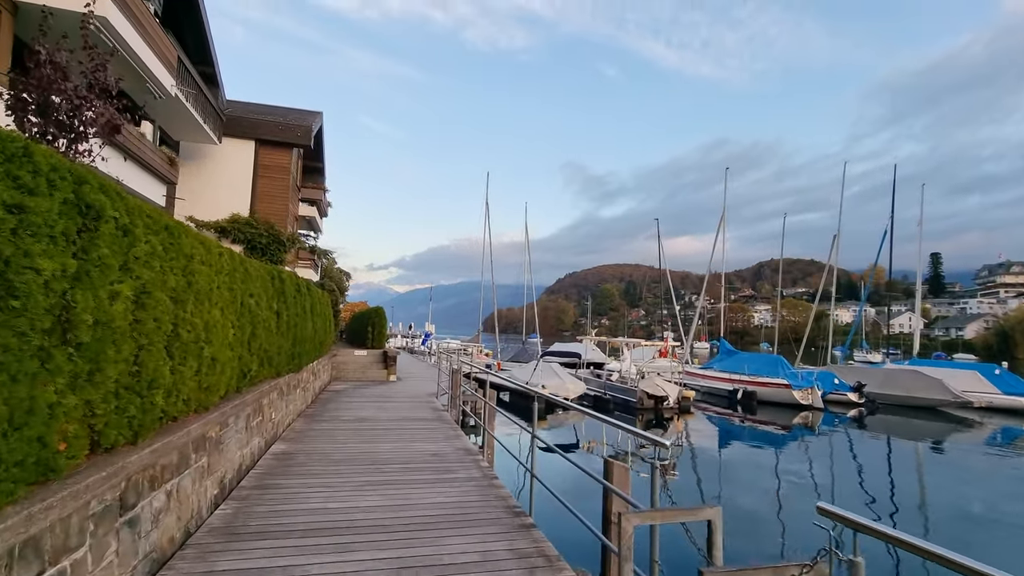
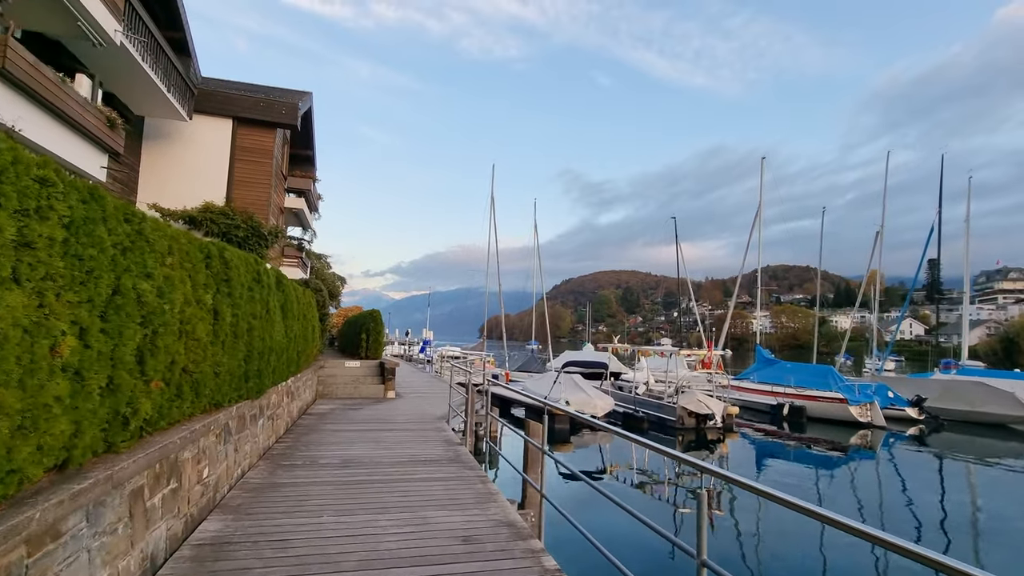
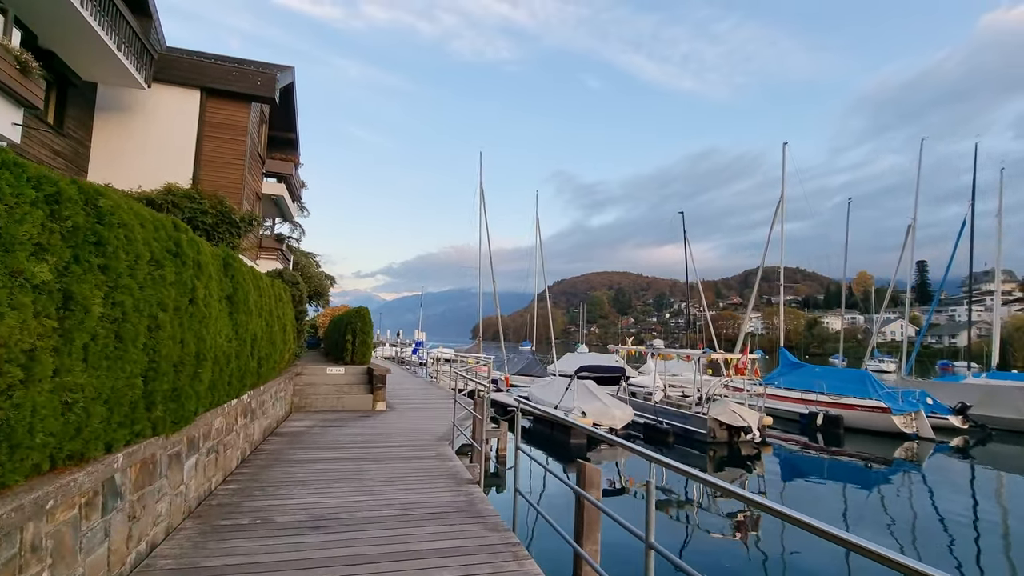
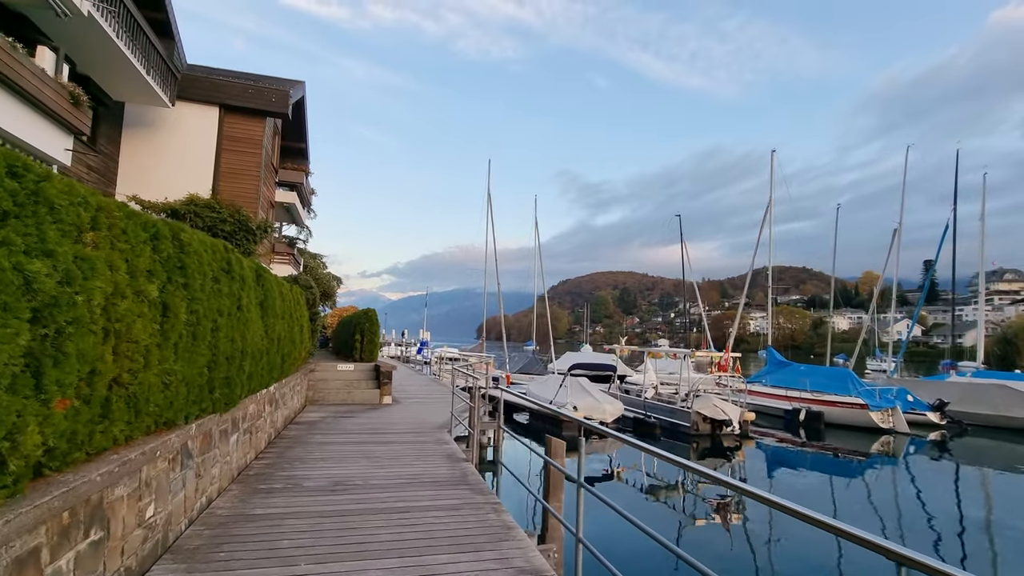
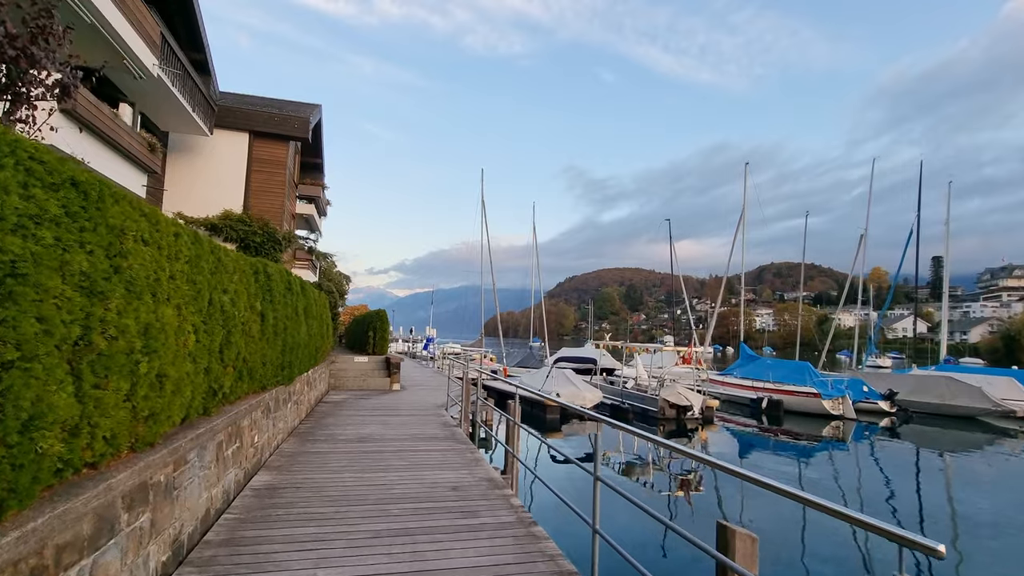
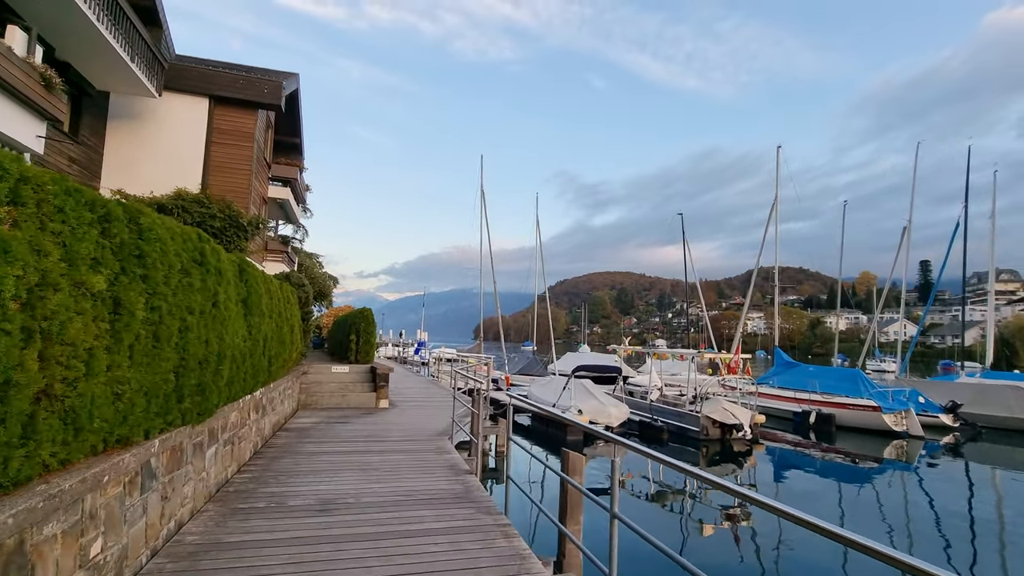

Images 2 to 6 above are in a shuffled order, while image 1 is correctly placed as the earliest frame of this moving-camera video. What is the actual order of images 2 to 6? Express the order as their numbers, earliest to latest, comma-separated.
5, 2, 4, 6, 3
